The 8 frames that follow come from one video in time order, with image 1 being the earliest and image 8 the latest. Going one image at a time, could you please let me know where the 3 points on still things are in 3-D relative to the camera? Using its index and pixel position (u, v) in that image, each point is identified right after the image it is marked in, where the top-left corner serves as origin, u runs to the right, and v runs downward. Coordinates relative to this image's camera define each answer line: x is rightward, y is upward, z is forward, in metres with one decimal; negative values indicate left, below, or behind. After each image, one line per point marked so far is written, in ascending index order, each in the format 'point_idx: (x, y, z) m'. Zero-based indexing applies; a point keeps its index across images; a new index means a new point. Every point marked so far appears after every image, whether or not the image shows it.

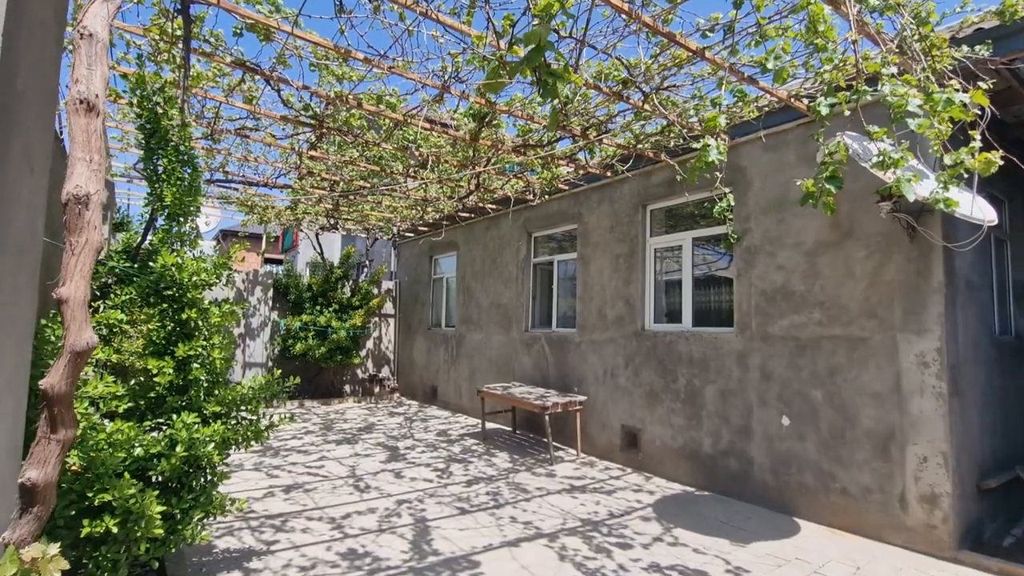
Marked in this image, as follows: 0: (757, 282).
0: (+2.3, +0.1, +4.8) m
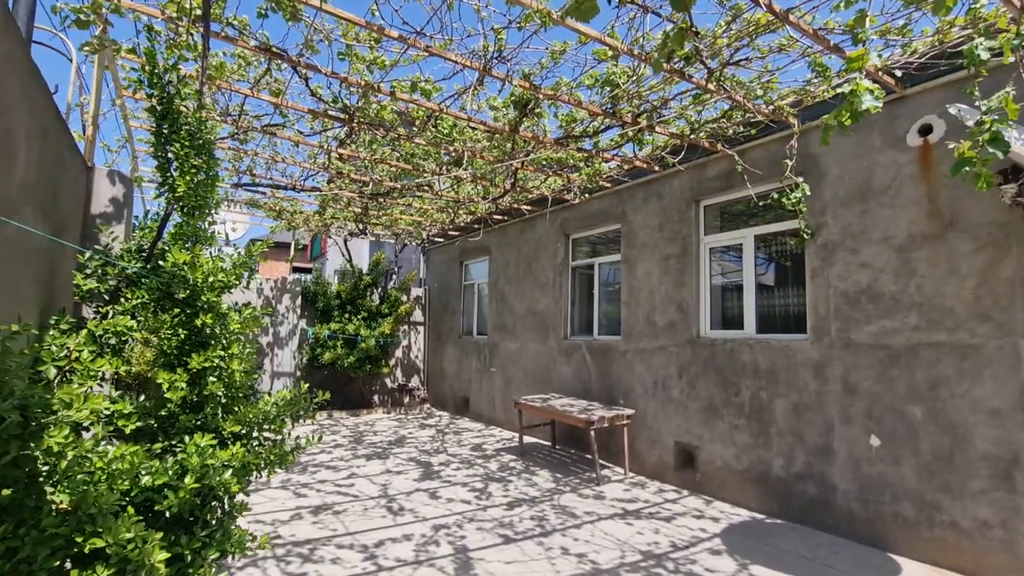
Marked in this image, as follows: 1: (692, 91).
0: (+2.6, 0.0, +4.2) m
1: (+1.4, +1.6, +4.1) m
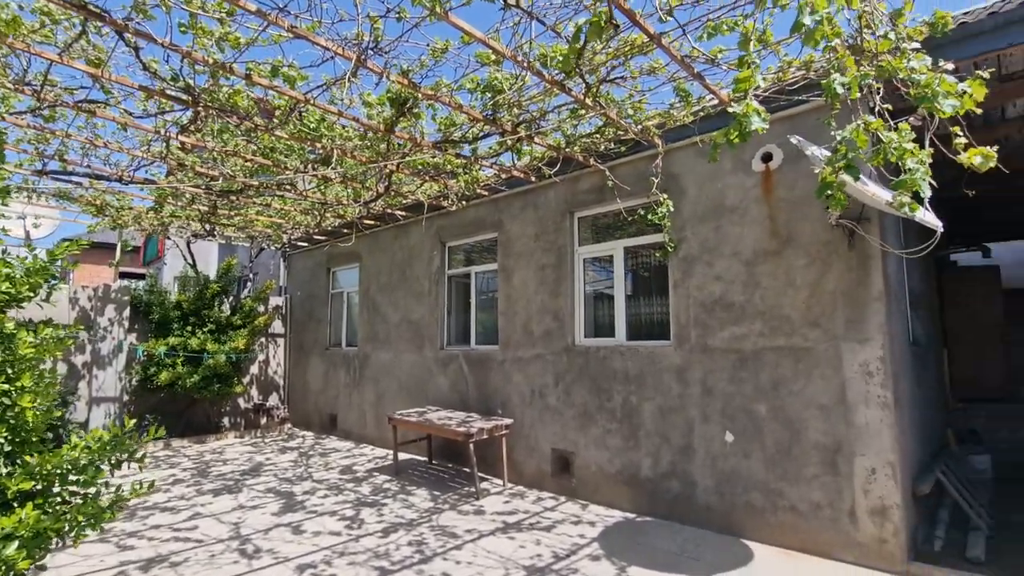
0: (+1.6, 0.0, +4.6) m
1: (+0.5, +1.5, +4.2) m
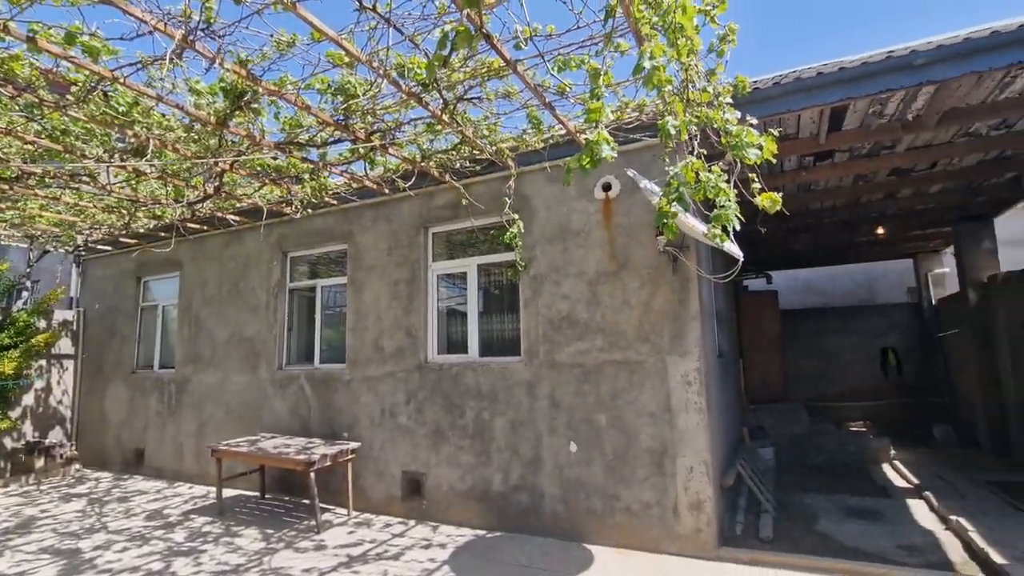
0: (+0.3, -0.2, +4.8) m
1: (-0.7, +1.4, +4.2) m
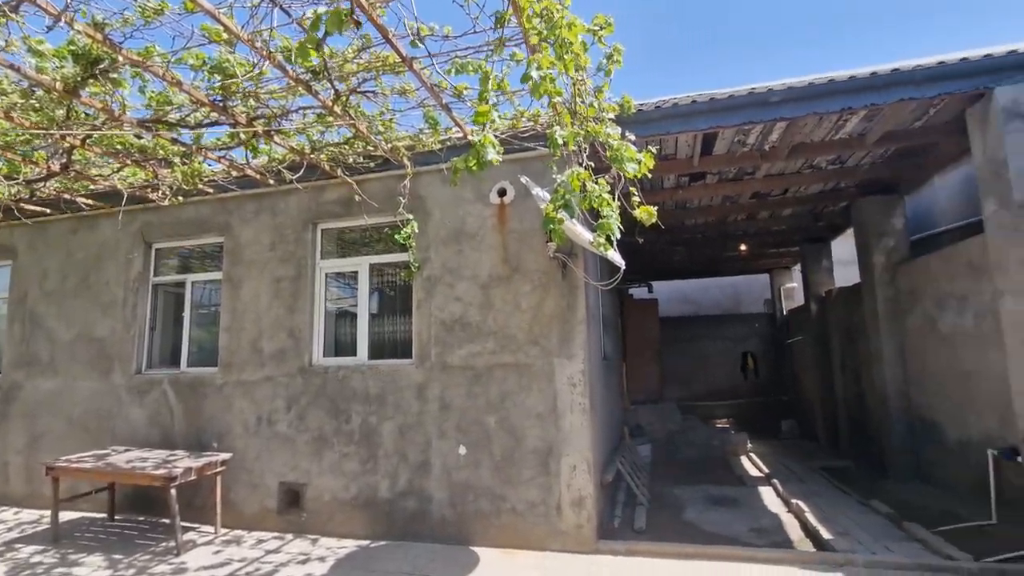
0: (-0.7, -0.2, +4.8) m
1: (-1.5, +1.4, +4.0) m
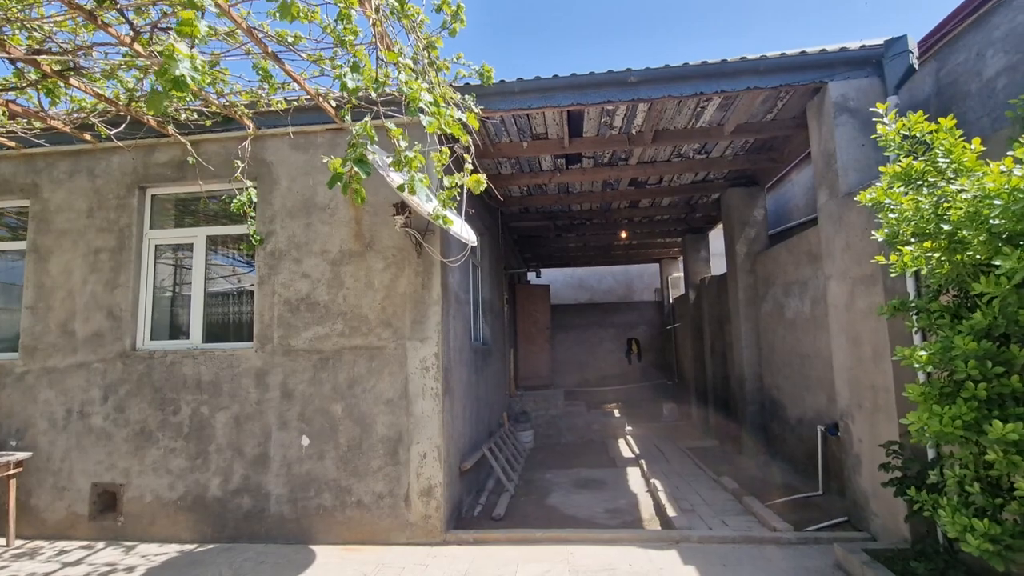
0: (-1.9, 0.0, +4.3) m
1: (-2.6, +1.6, +3.4) m
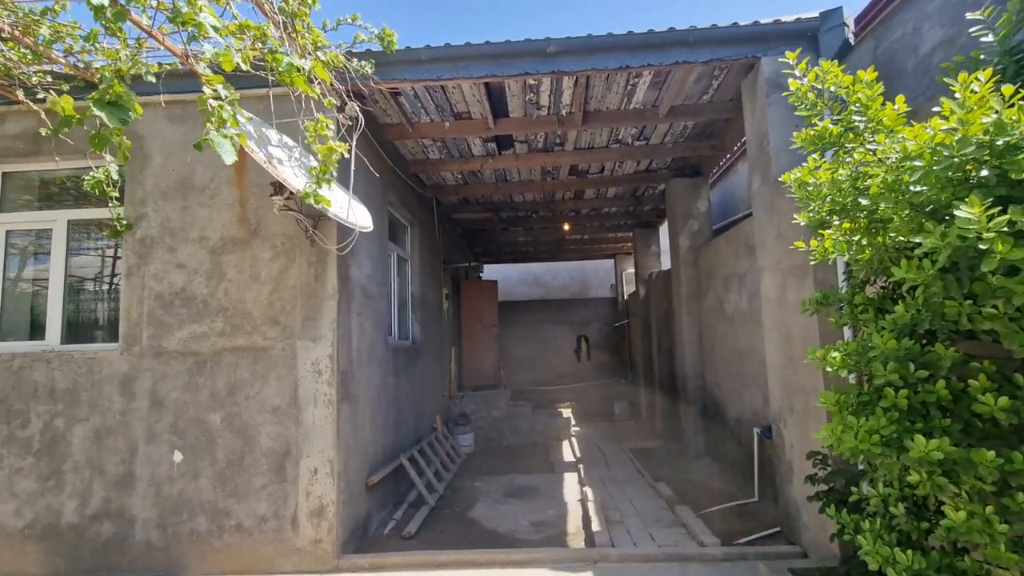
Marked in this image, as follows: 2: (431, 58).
0: (-2.6, 0.0, +3.7) m
1: (-3.2, +1.6, +2.8) m
2: (-0.6, +1.6, +3.7) m
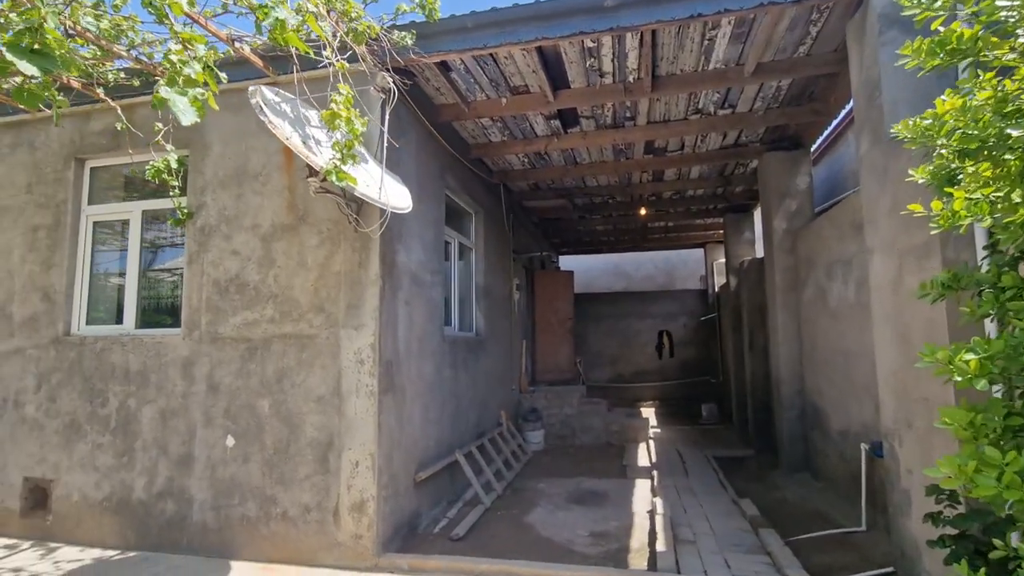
0: (-2.2, +0.1, +3.8) m
1: (-3.0, +1.7, +2.9) m
2: (-0.2, +1.7, +3.4) m
